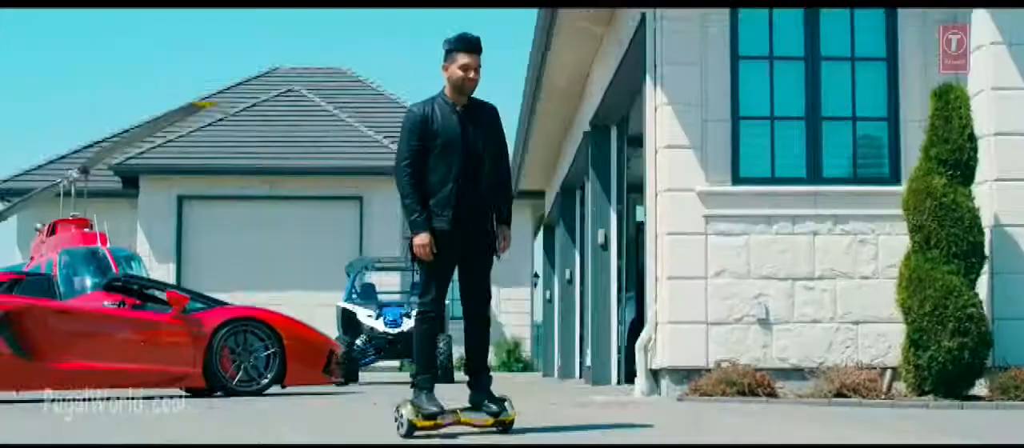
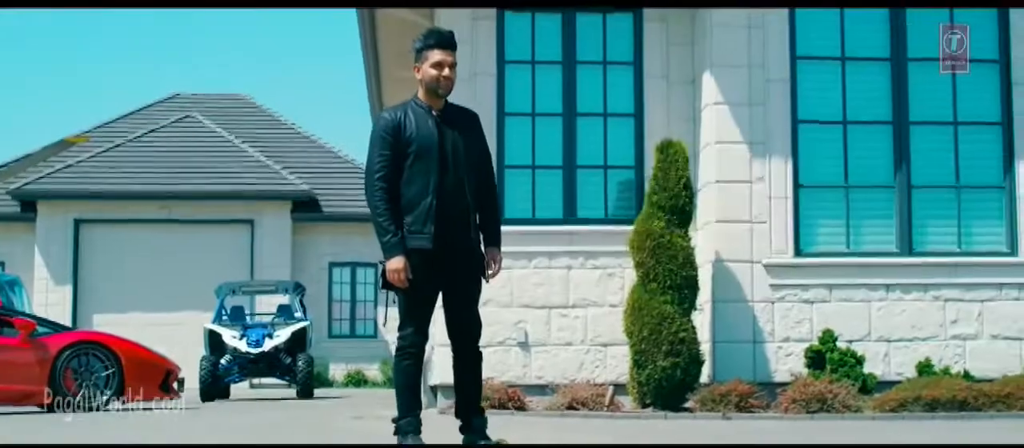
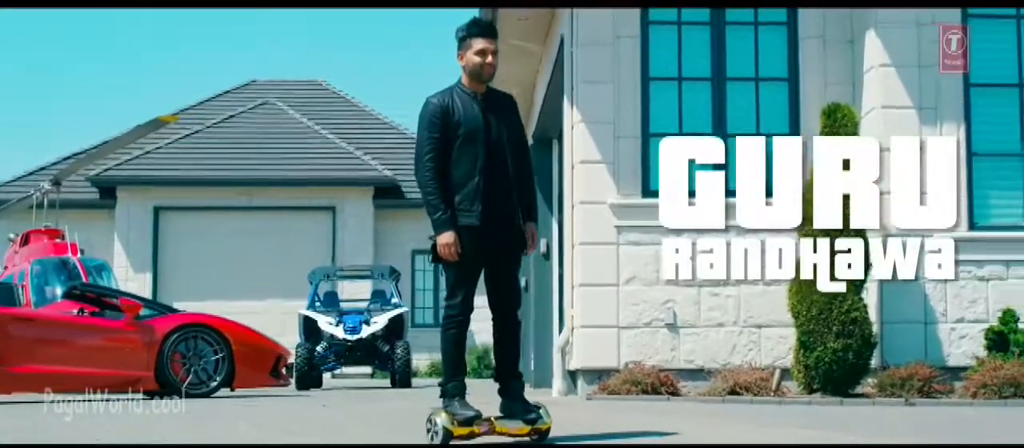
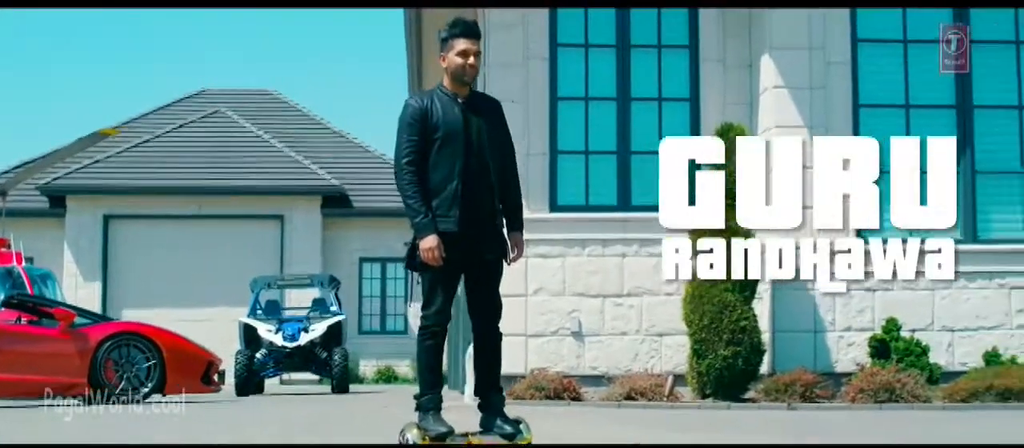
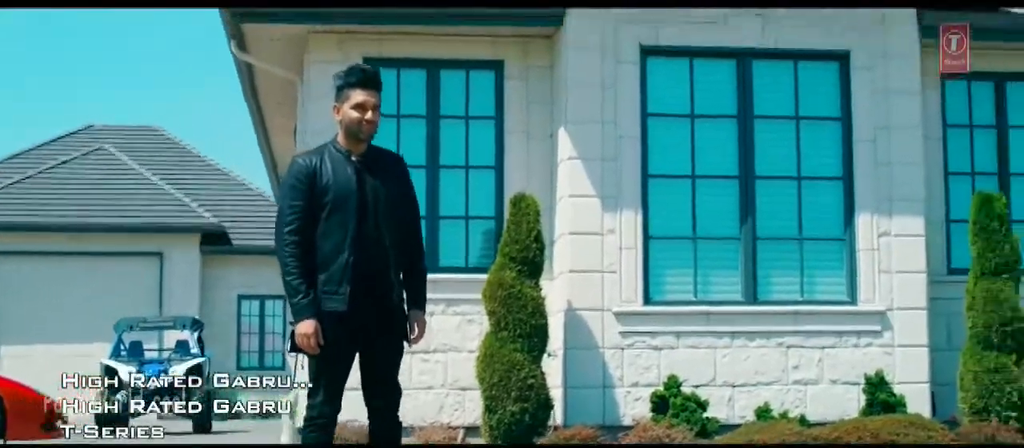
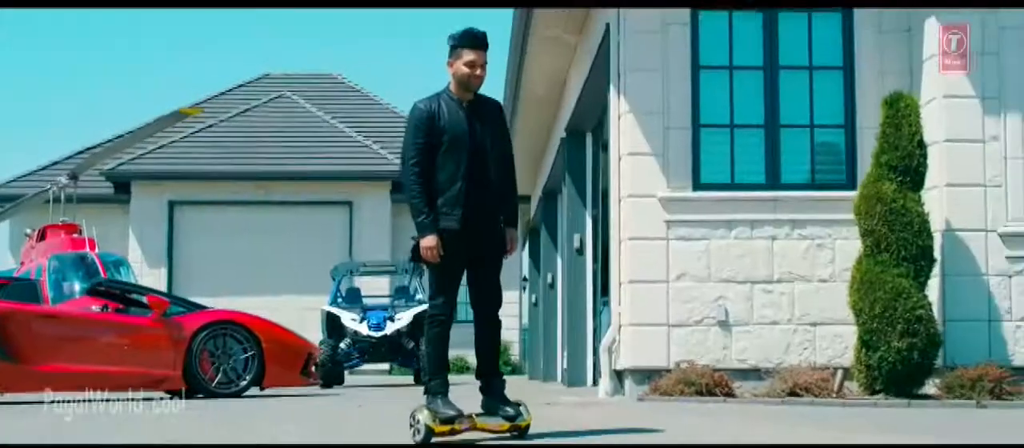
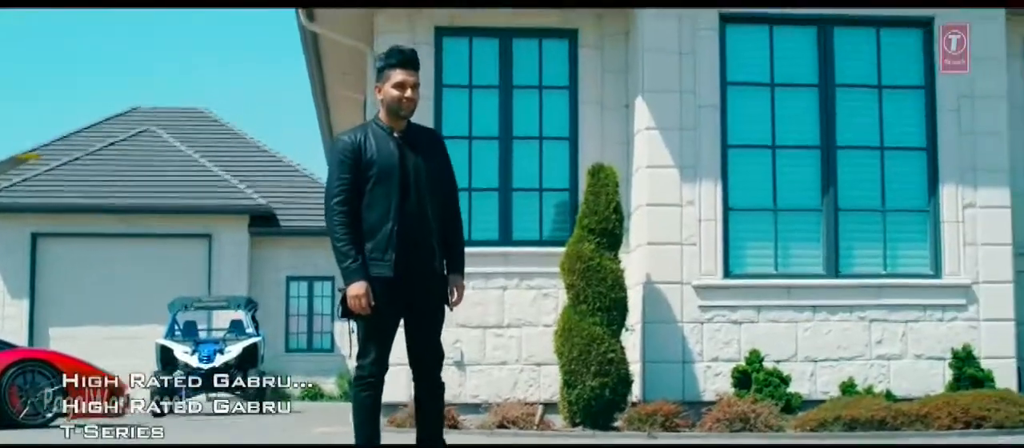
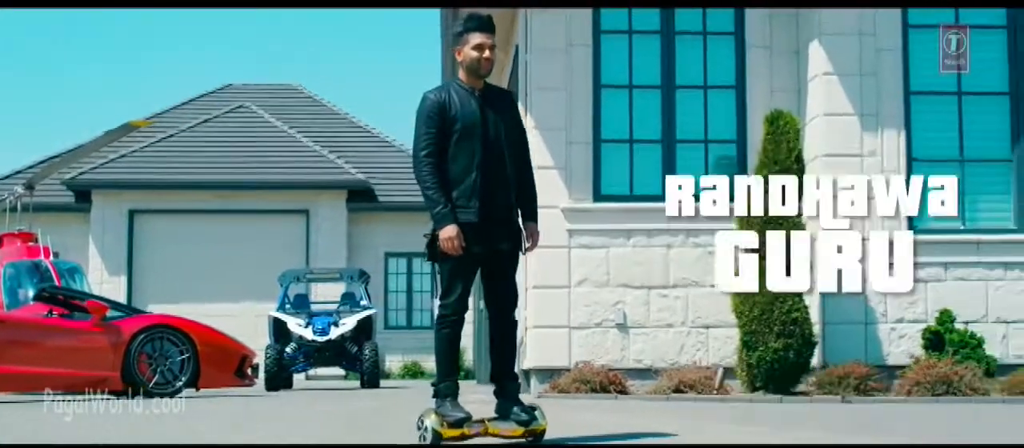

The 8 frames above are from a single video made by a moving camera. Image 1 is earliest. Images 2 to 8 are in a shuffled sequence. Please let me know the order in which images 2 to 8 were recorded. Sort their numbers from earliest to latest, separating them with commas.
6, 3, 8, 4, 2, 7, 5
